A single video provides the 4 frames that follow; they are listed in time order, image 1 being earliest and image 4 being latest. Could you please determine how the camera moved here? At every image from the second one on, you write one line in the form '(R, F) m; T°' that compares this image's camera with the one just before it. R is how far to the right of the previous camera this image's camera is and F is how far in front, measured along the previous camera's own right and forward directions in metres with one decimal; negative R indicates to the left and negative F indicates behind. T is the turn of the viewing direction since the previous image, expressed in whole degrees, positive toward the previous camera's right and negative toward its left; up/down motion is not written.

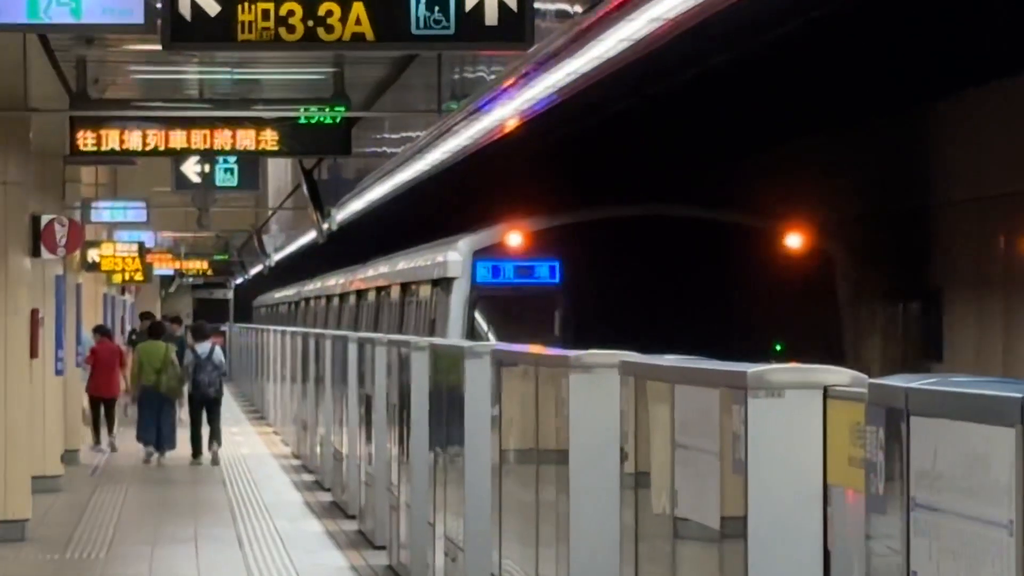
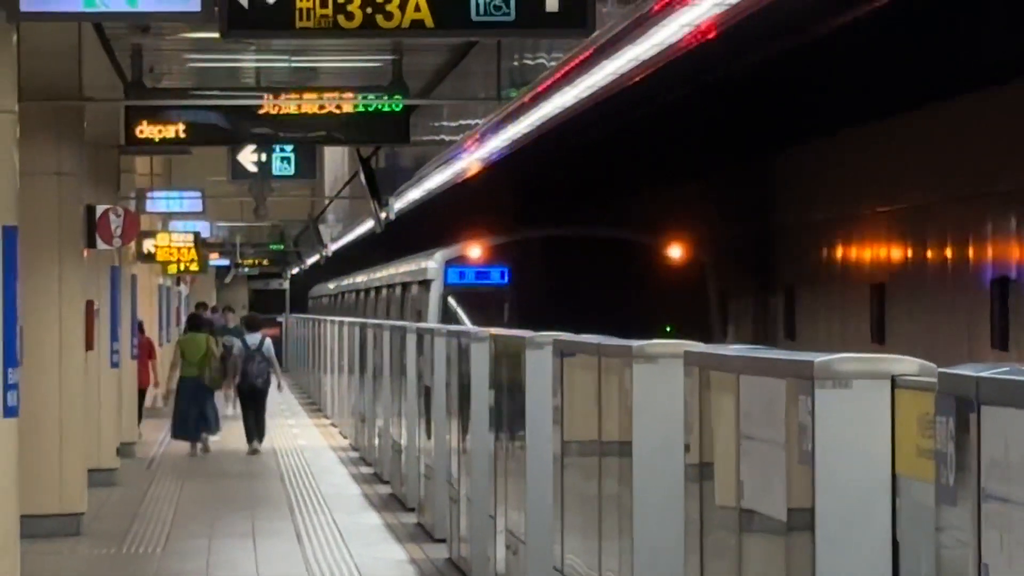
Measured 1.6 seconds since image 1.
(-0.2, +0.1) m; -1°
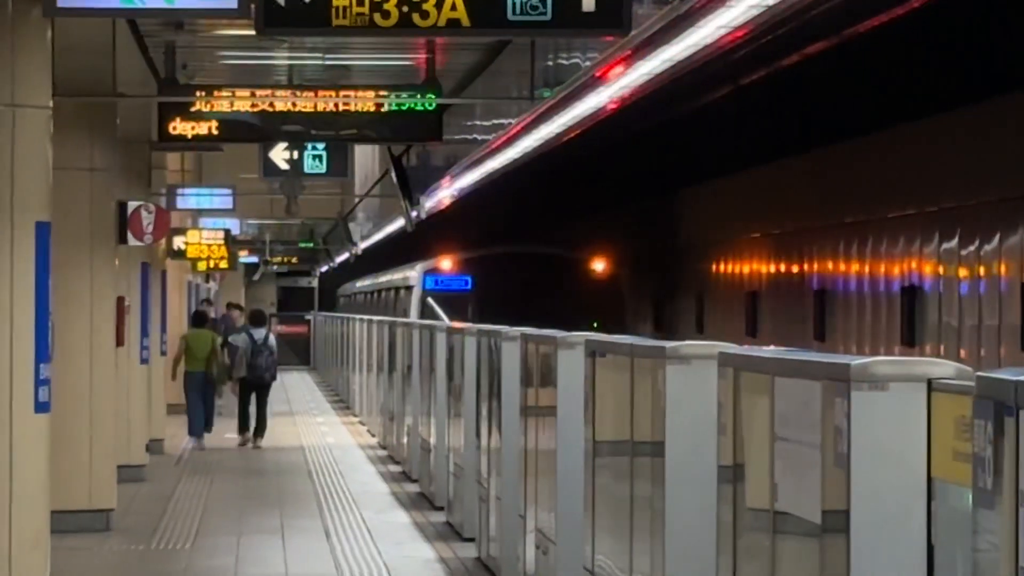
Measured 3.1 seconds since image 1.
(-0.2, 0.0) m; 0°
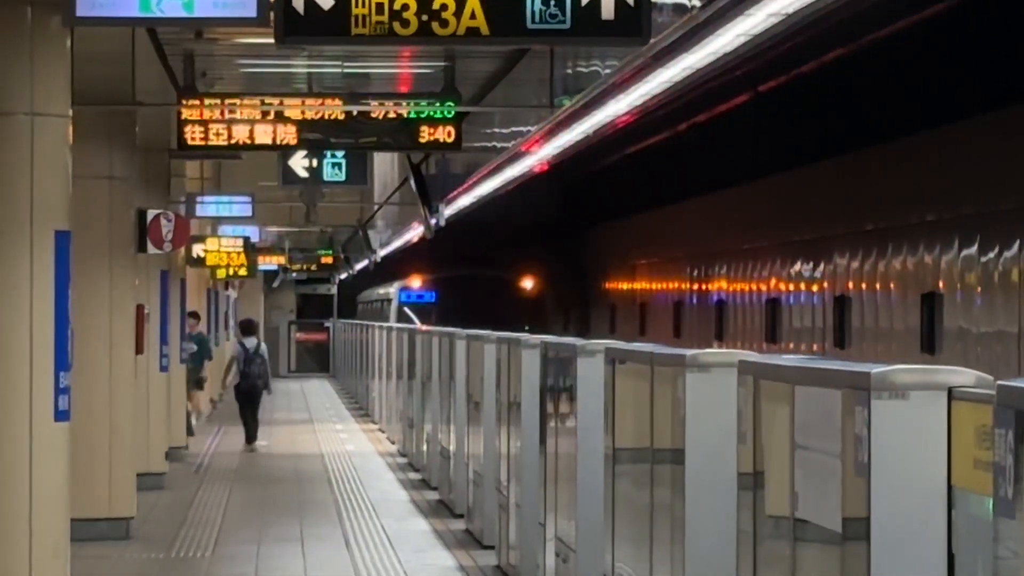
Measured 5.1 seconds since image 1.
(0.0, 0.0) m; 0°
